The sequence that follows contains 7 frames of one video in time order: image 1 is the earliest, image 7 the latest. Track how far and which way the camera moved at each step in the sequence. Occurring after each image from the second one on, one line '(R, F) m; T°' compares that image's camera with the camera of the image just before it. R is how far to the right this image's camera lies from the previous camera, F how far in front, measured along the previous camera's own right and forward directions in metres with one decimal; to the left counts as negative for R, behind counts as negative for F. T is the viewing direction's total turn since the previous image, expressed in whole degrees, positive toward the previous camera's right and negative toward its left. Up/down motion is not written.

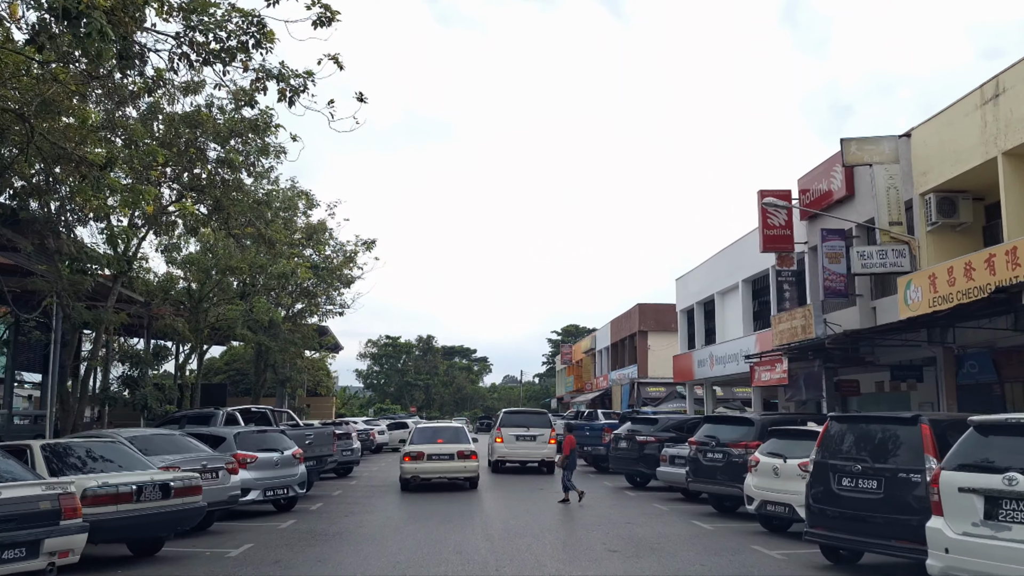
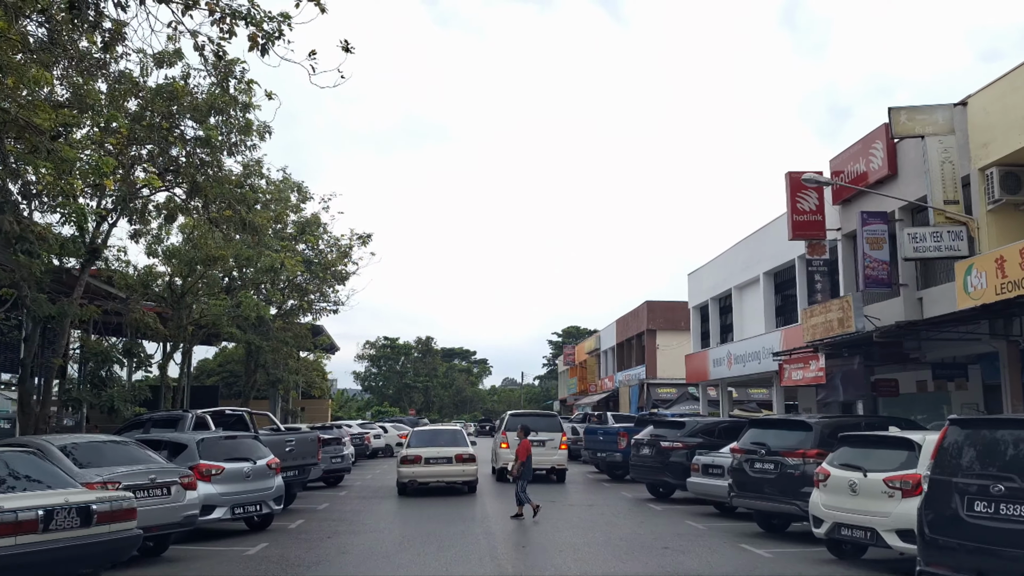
(-0.2, +1.9) m; 0°
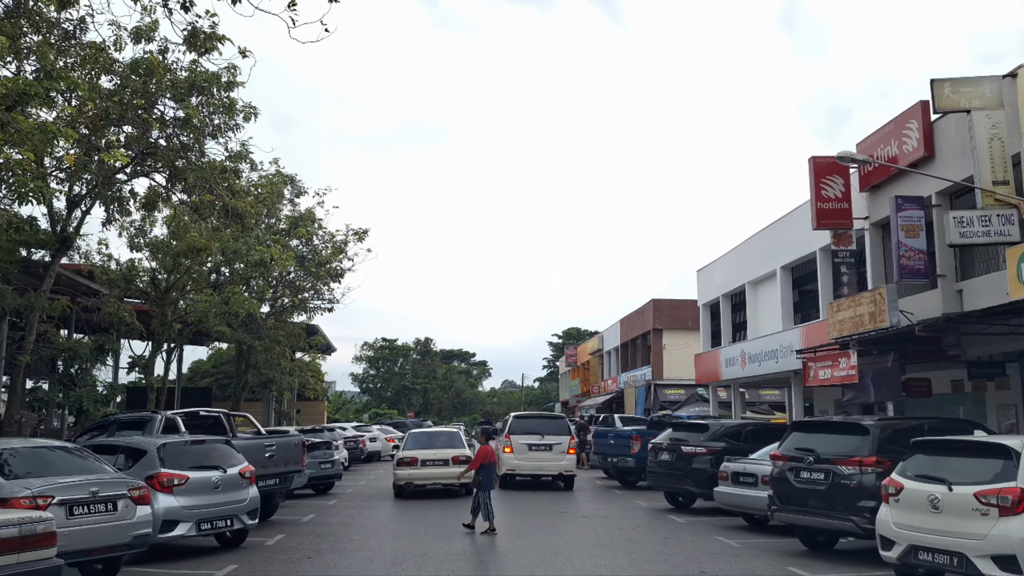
(-0.1, +1.4) m; 0°
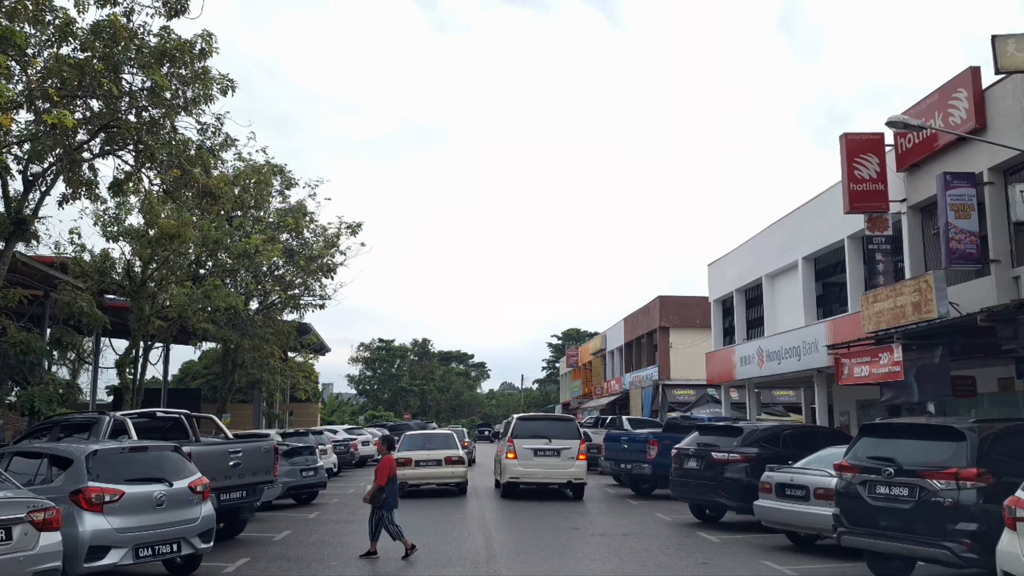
(-0.1, +1.7) m; 0°
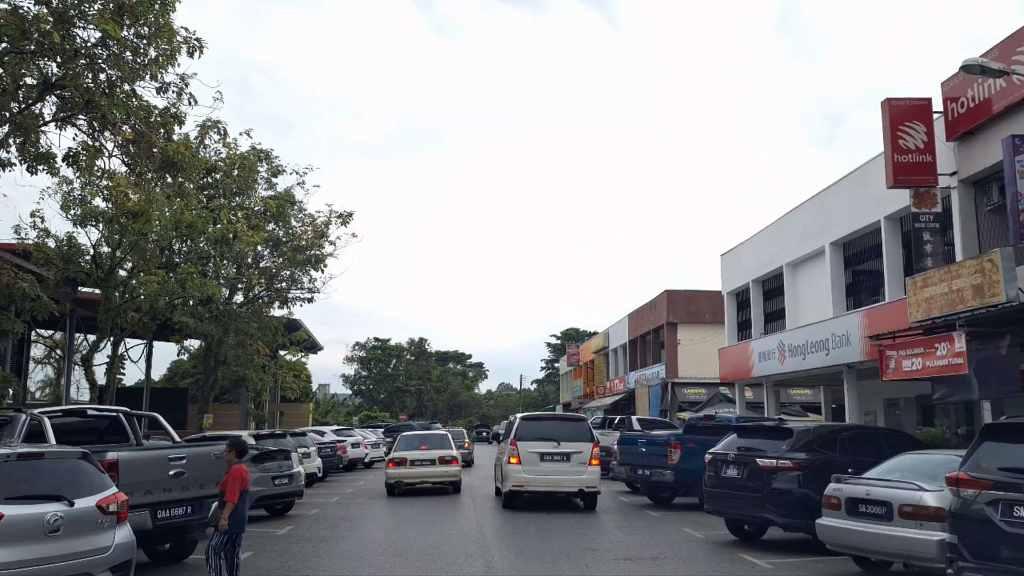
(-0.1, +1.9) m; 0°
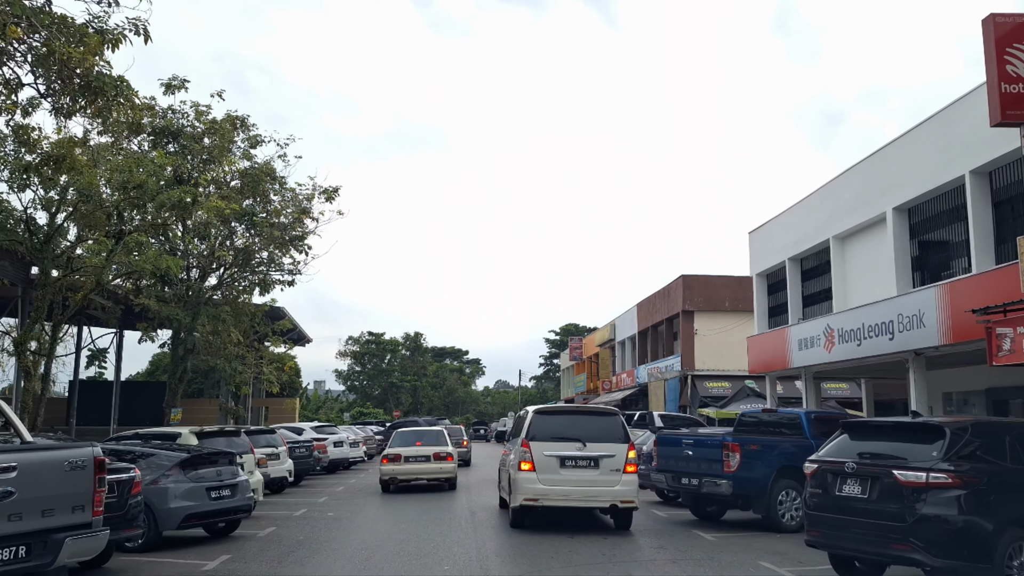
(-0.2, +3.1) m; 0°
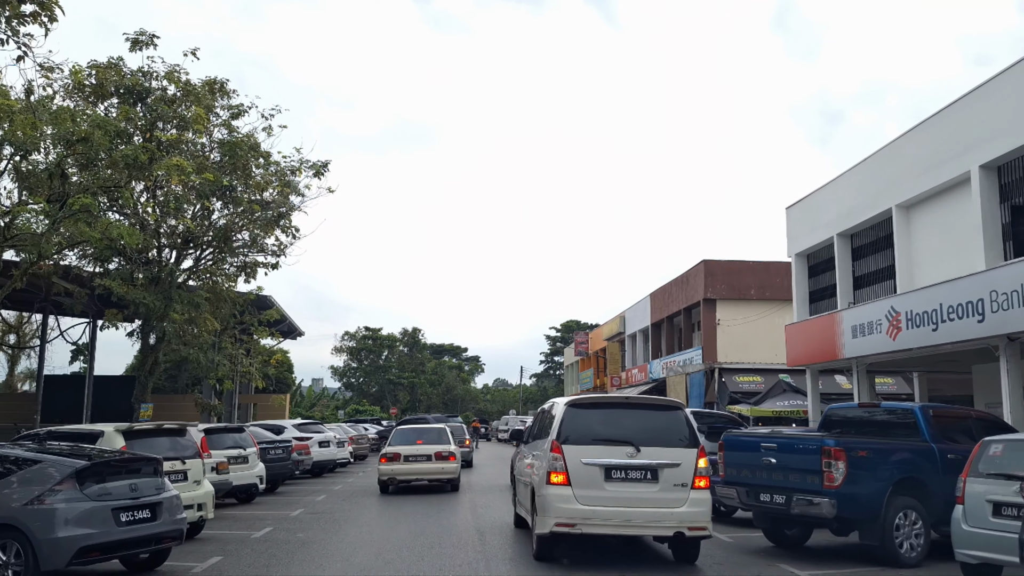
(-0.3, +2.8) m; 0°
